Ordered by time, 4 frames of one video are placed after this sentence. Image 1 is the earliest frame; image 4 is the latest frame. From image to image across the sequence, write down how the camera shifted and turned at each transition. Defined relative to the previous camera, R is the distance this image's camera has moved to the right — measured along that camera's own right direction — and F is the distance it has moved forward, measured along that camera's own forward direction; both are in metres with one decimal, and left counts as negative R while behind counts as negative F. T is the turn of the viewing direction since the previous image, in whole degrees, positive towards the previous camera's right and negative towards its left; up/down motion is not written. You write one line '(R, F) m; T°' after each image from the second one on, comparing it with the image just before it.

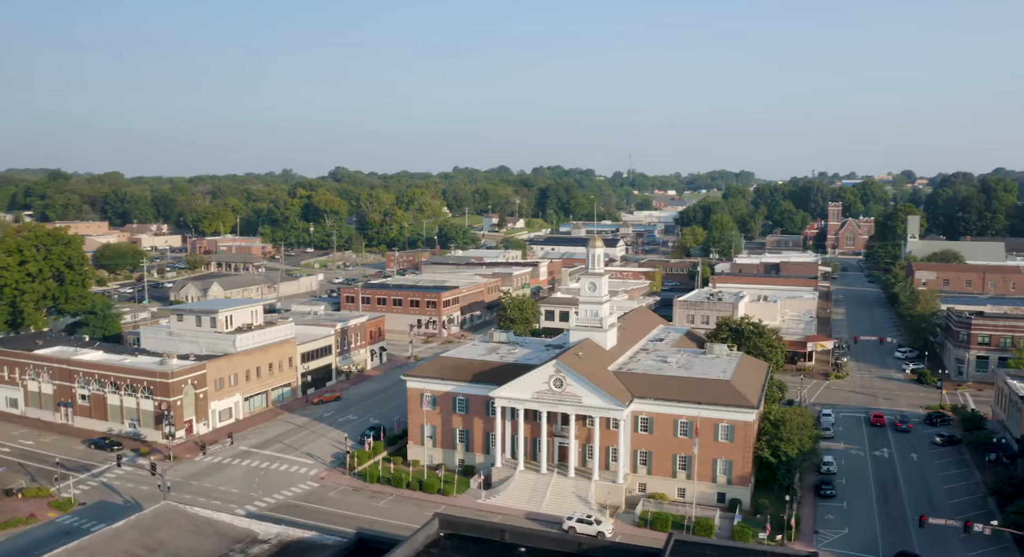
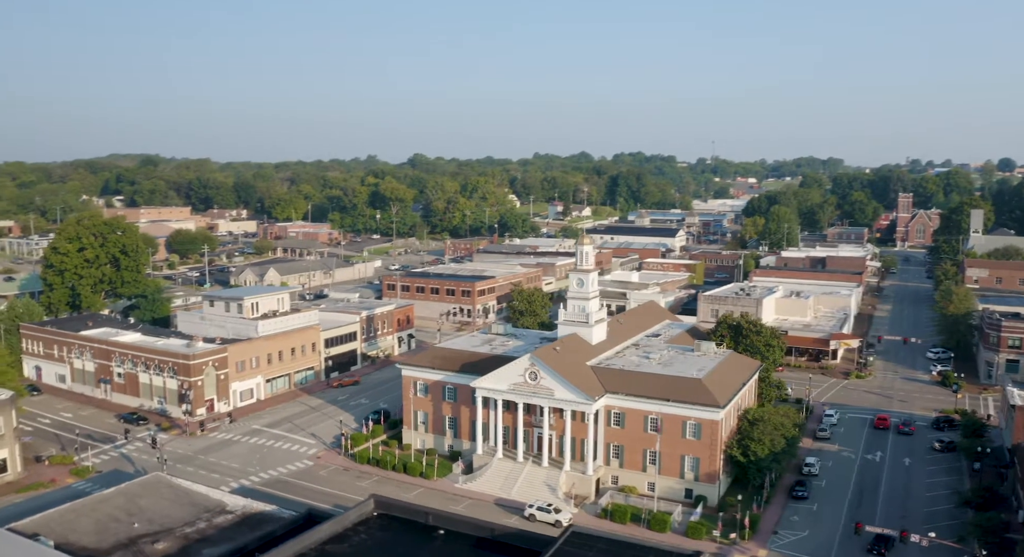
(+5.9, -1.3) m; -6°
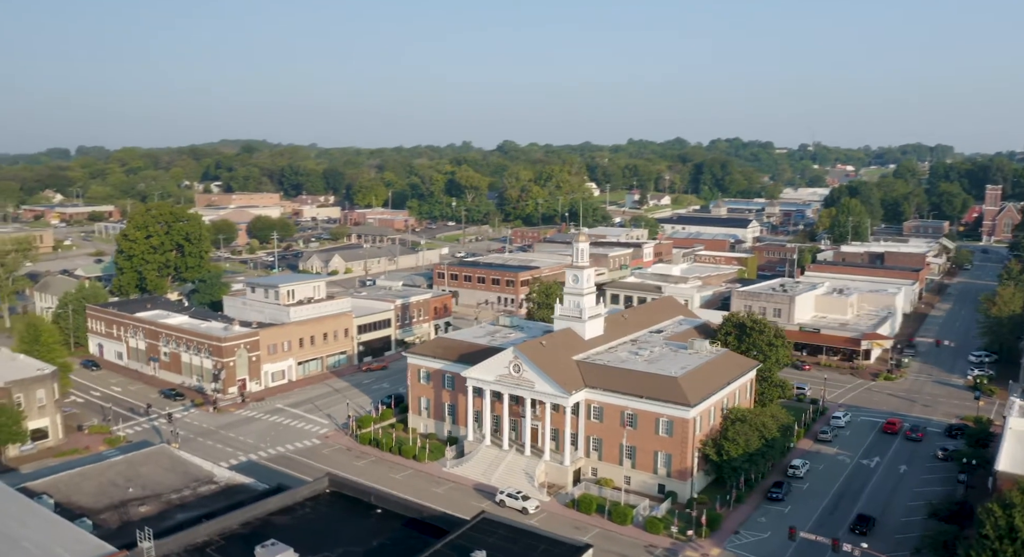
(+6.5, -1.3) m; -7°
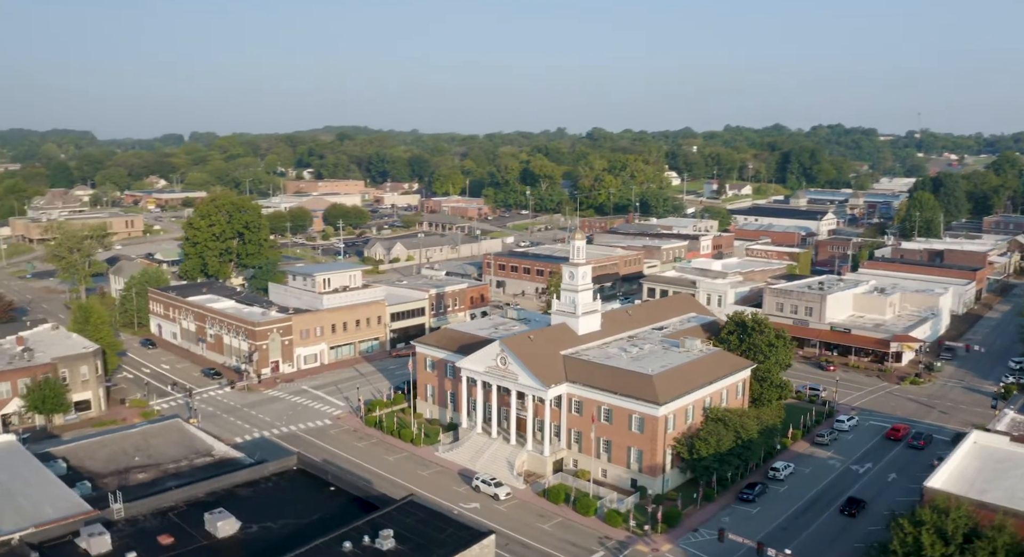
(+6.6, -1.5) m; -7°
